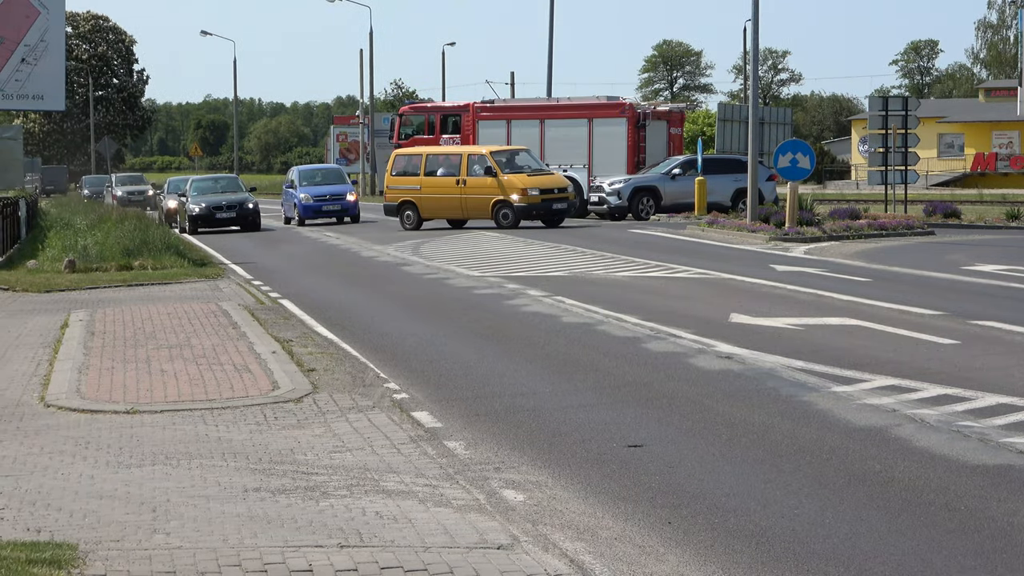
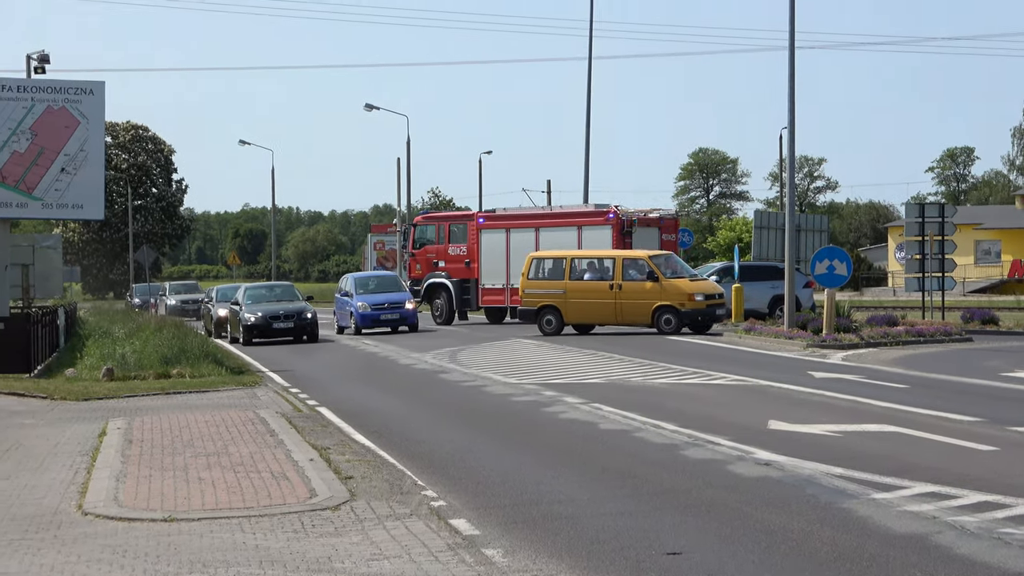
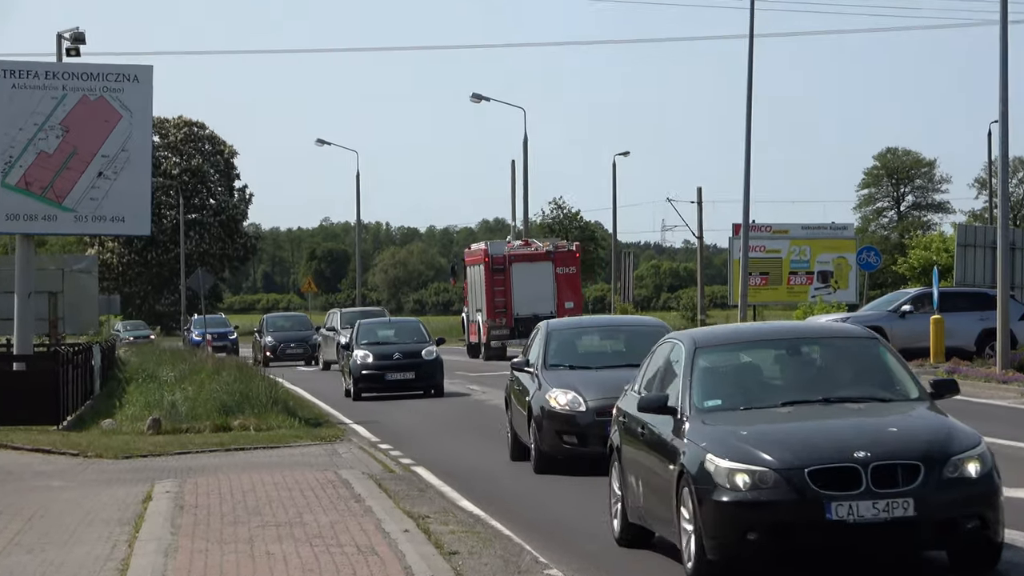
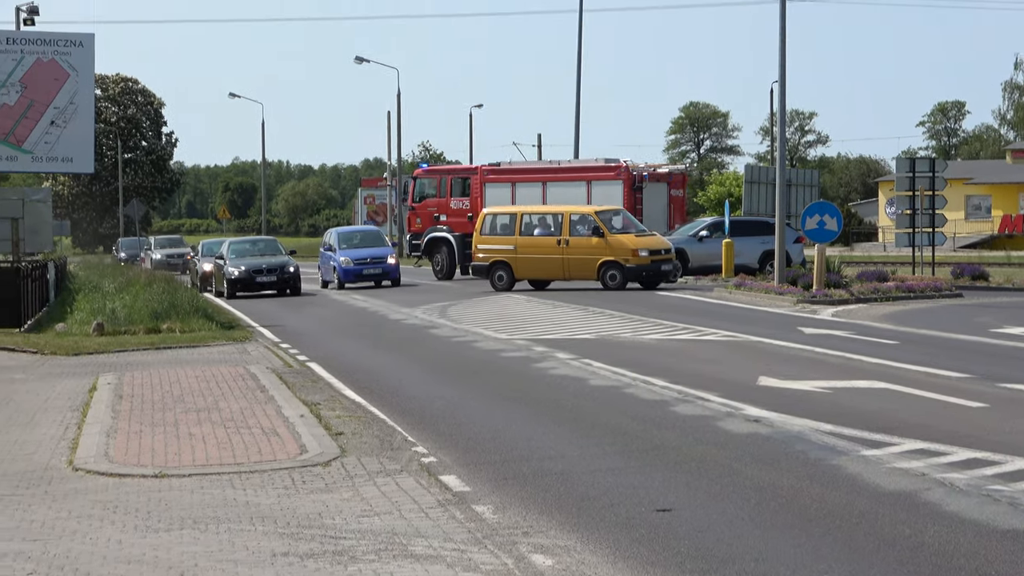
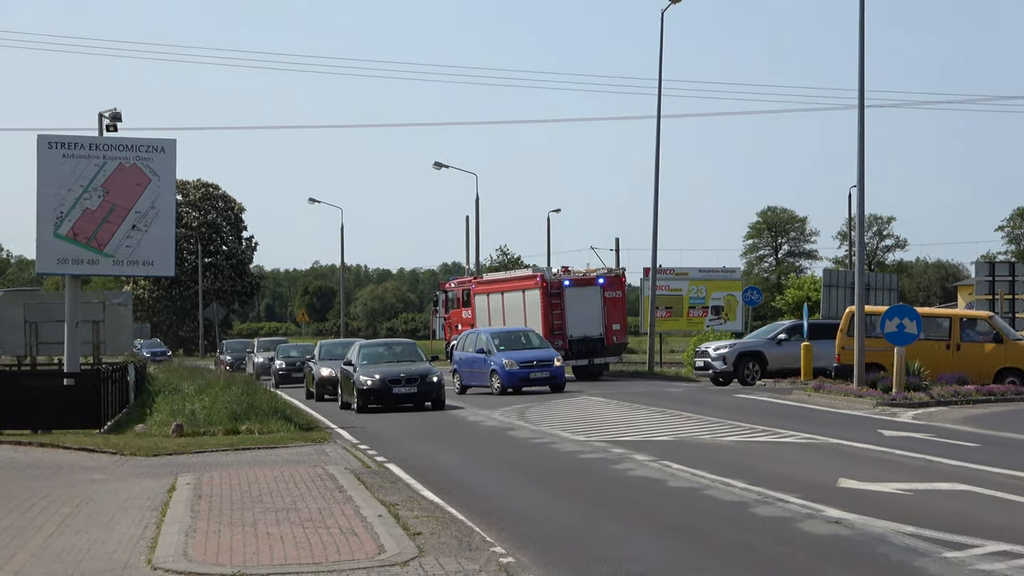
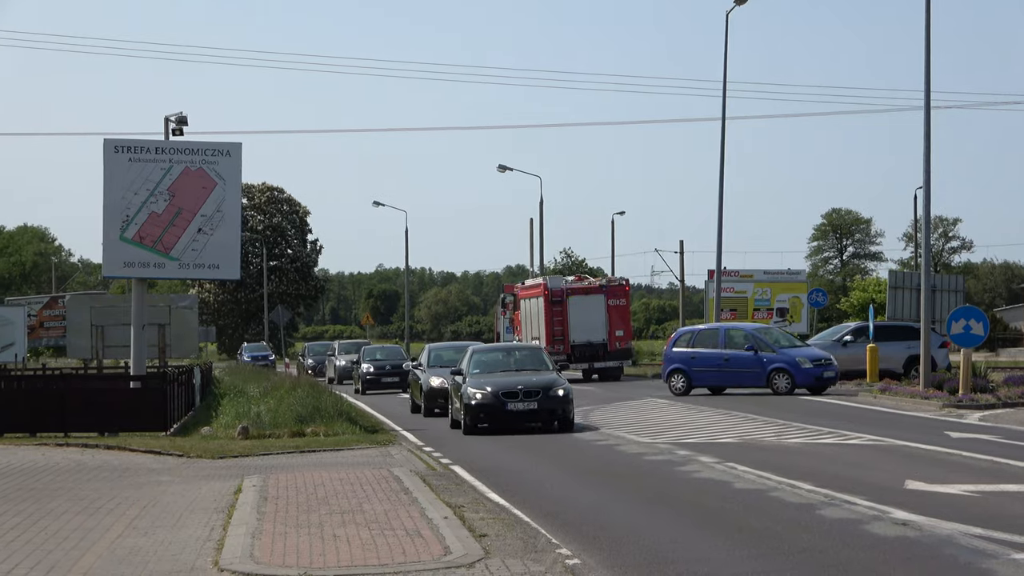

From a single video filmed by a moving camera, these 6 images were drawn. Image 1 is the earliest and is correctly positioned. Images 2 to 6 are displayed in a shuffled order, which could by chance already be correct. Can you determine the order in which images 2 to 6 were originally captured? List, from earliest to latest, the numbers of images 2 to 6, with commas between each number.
4, 2, 5, 6, 3
